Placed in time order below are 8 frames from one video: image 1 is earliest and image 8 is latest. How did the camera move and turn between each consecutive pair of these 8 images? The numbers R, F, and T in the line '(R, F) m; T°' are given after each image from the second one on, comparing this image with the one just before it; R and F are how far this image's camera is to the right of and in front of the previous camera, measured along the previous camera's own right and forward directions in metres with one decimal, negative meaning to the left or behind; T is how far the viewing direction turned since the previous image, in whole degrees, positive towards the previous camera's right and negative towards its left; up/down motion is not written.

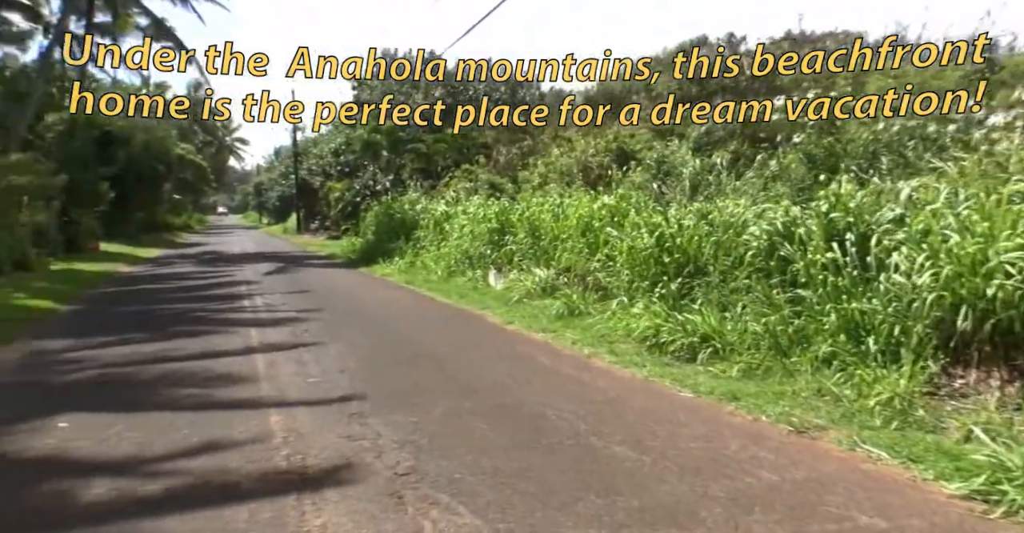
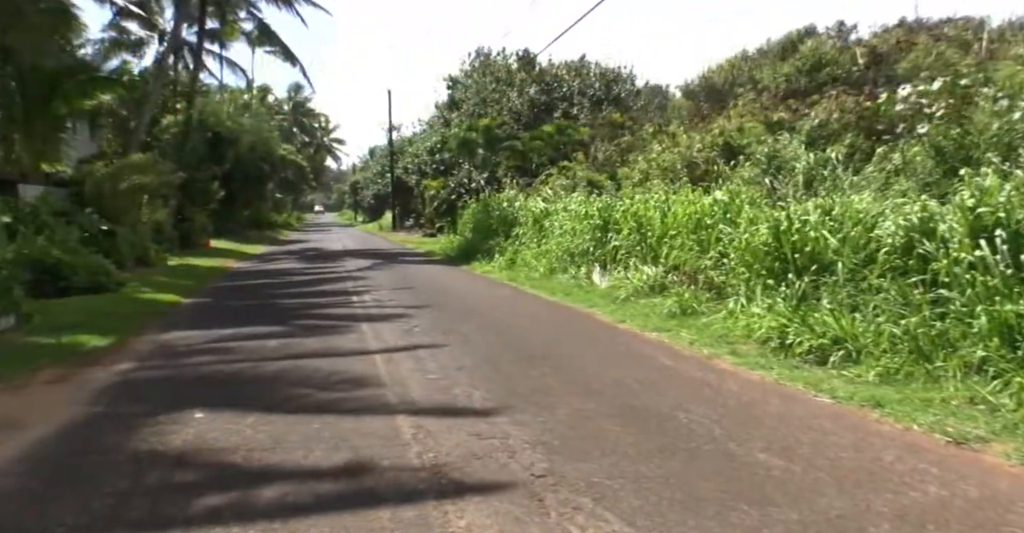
(-0.3, +0.2) m; -6°
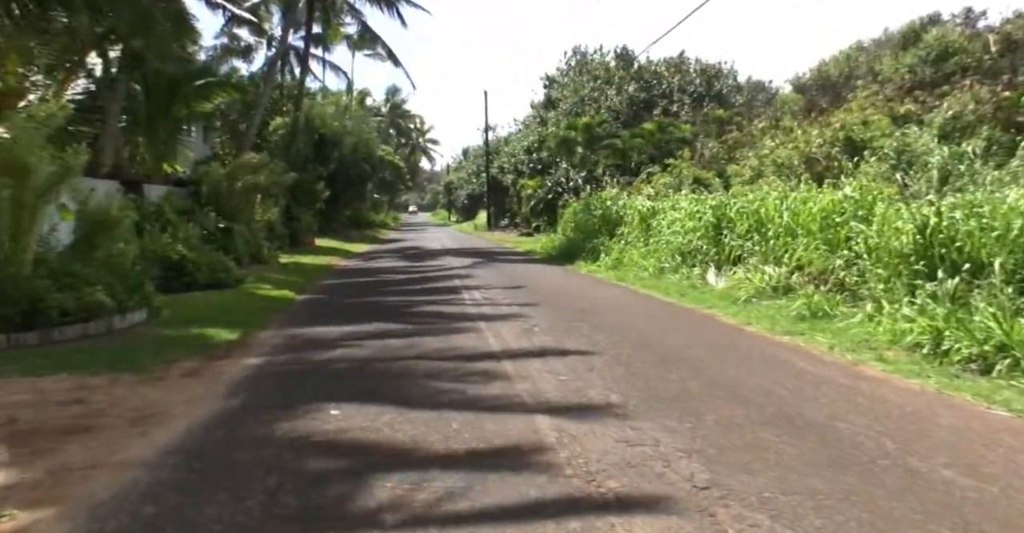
(-0.4, +0.3) m; -6°
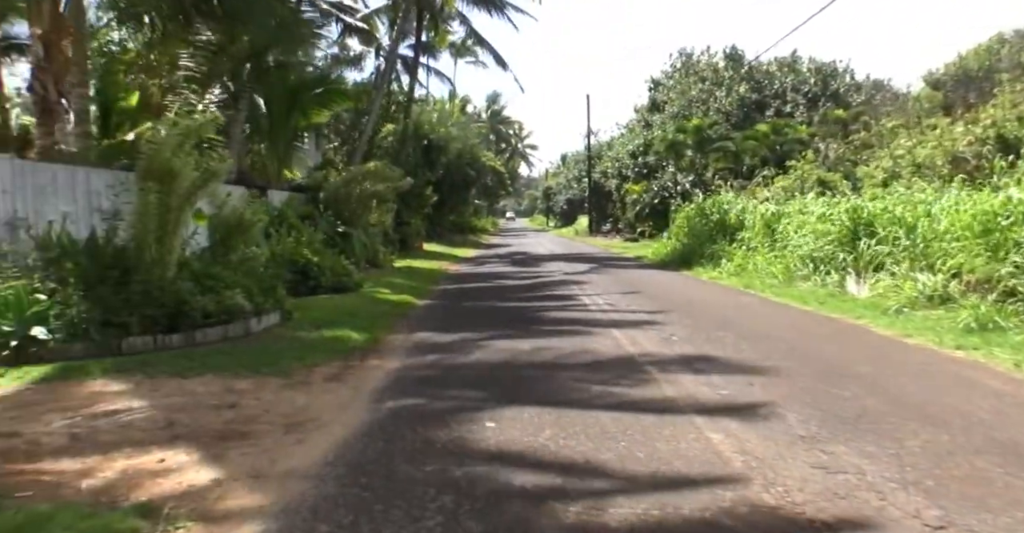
(-0.5, +0.4) m; -7°
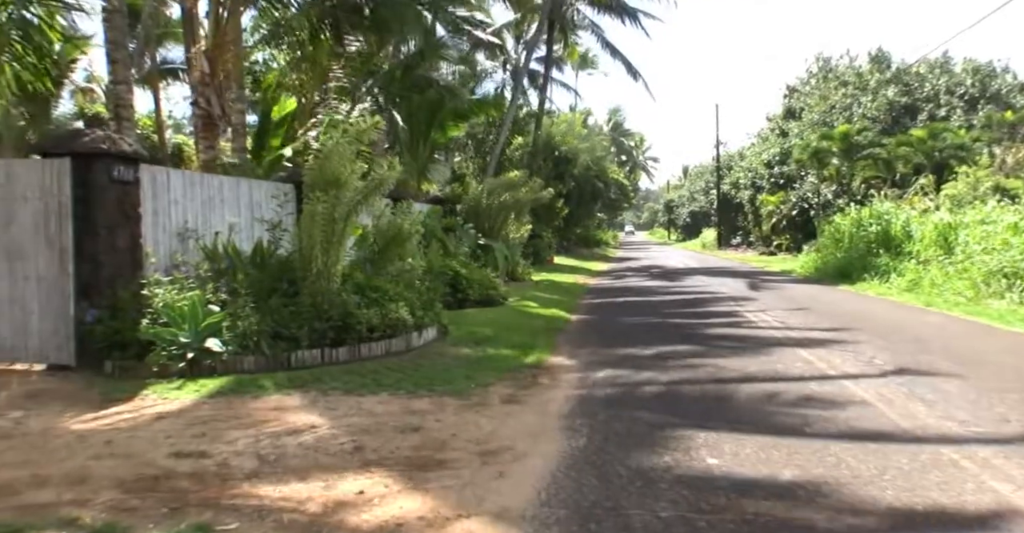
(-0.7, +0.6) m; -8°
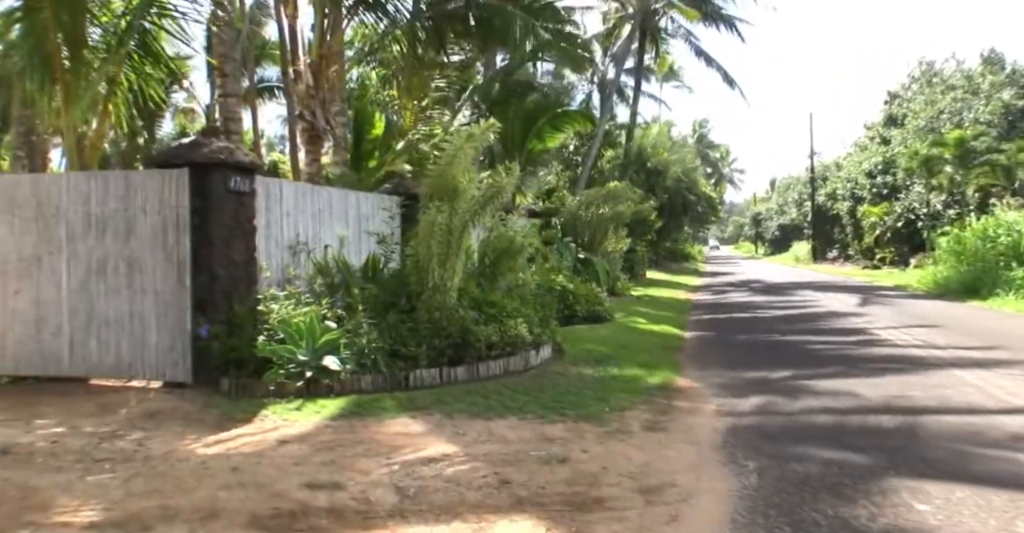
(-0.5, +0.6) m; -6°
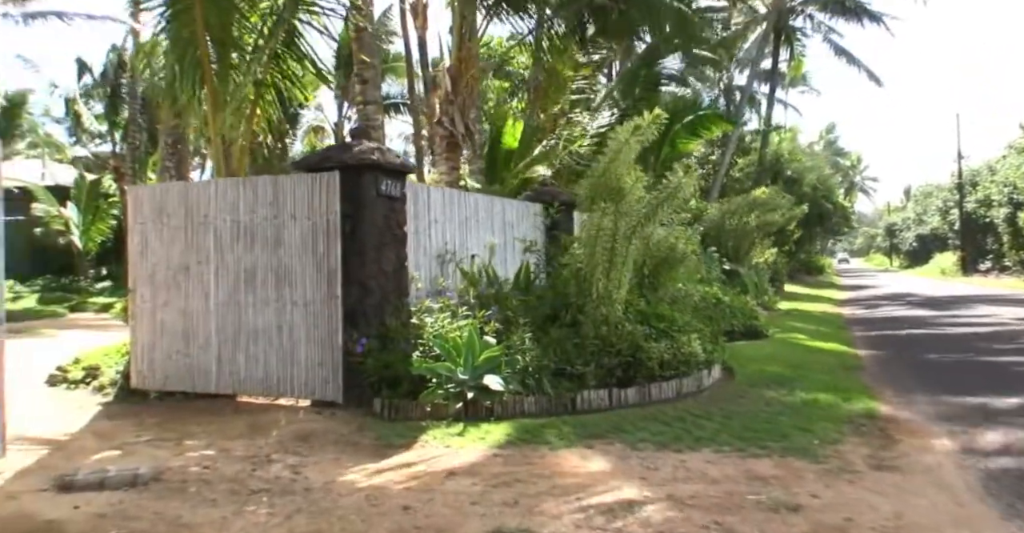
(-0.6, +0.8) m; -8°
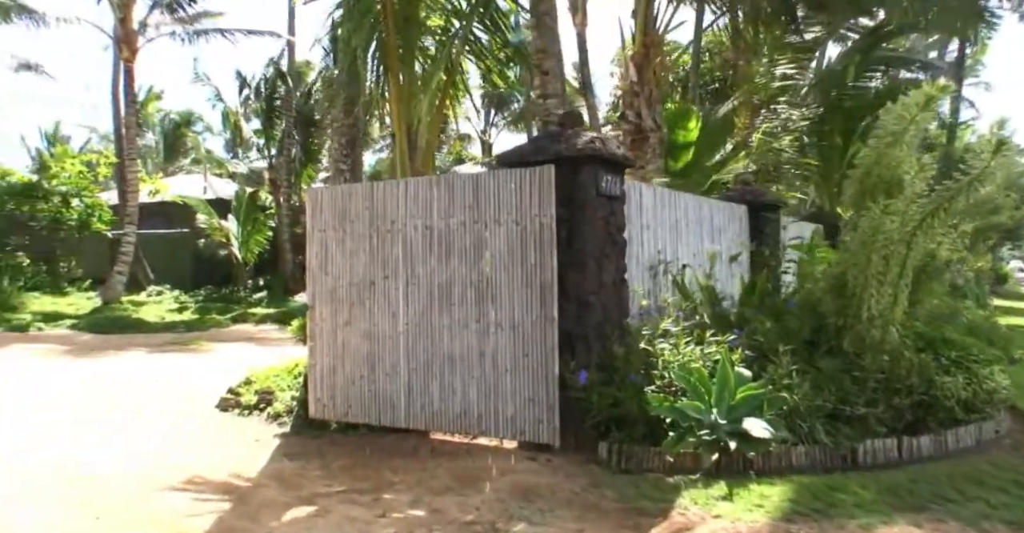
(-0.9, +1.3) m; -9°
